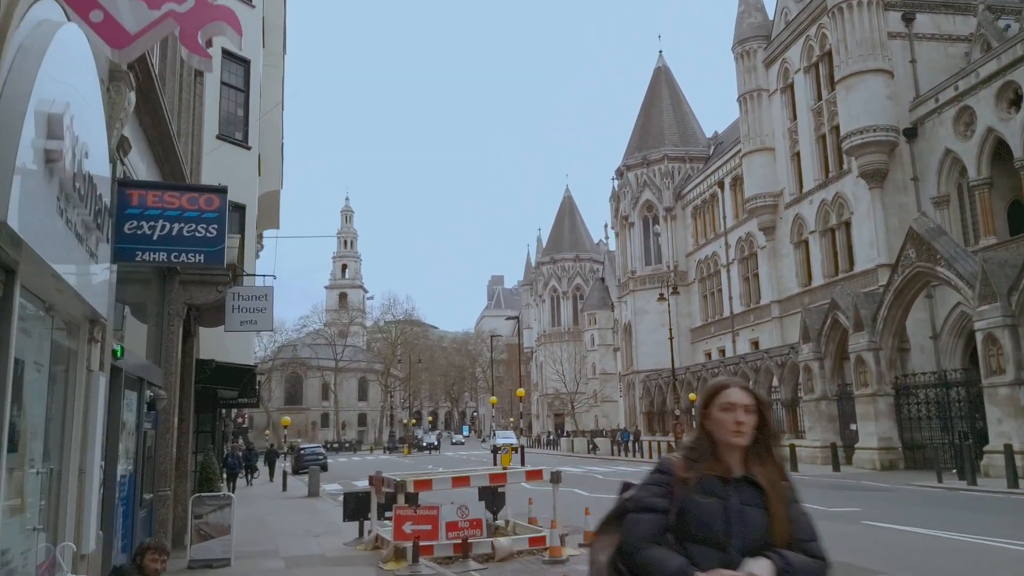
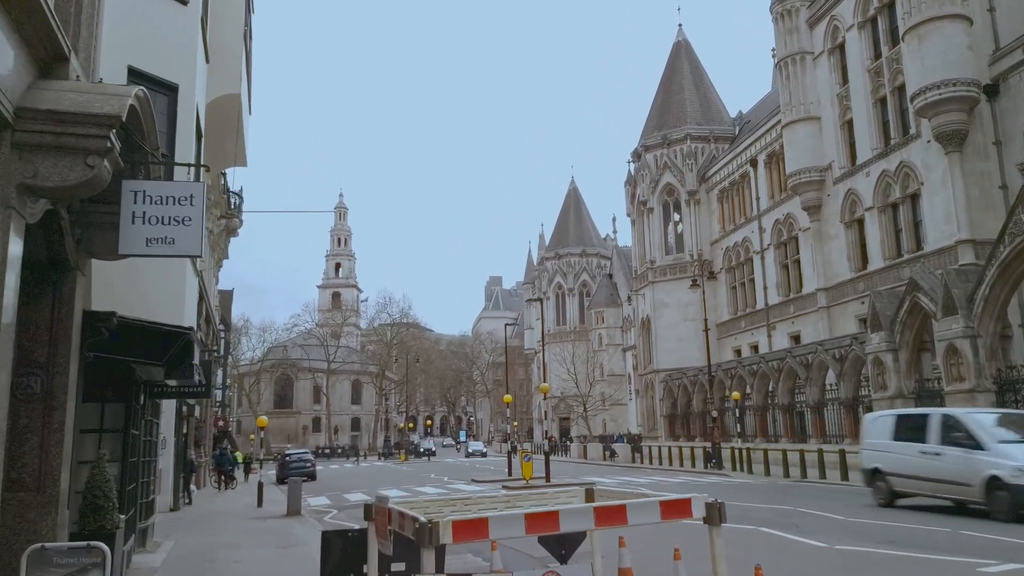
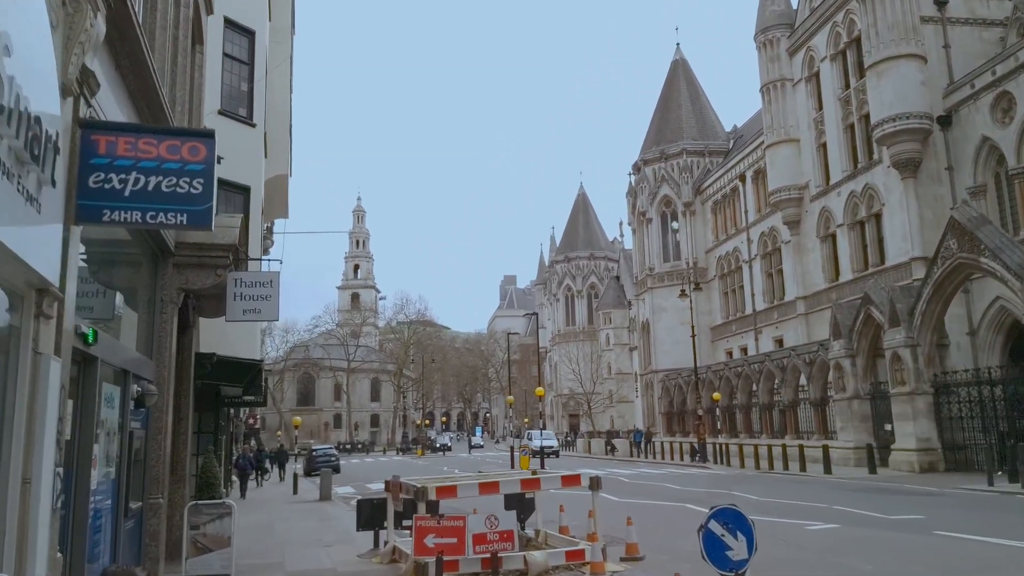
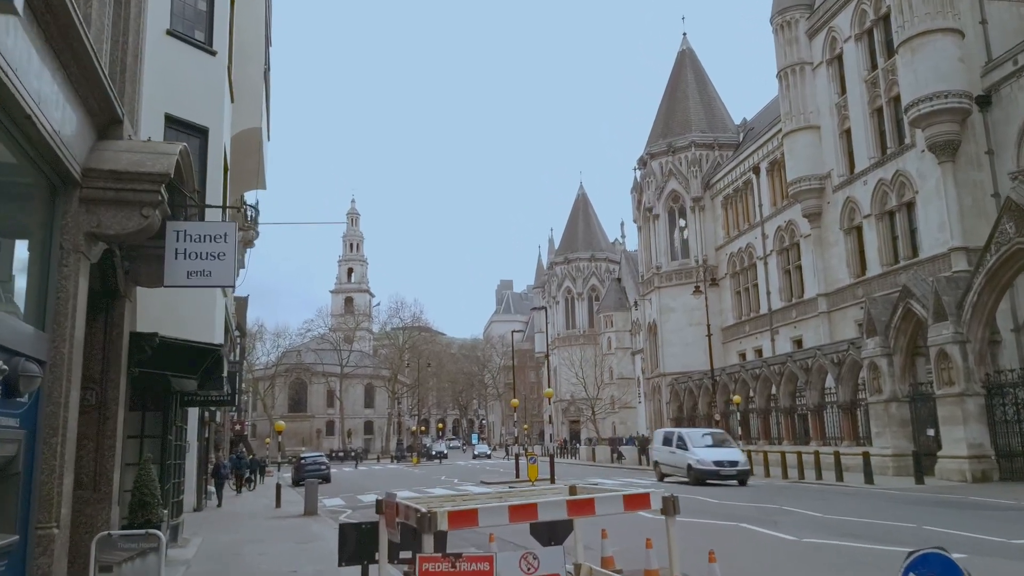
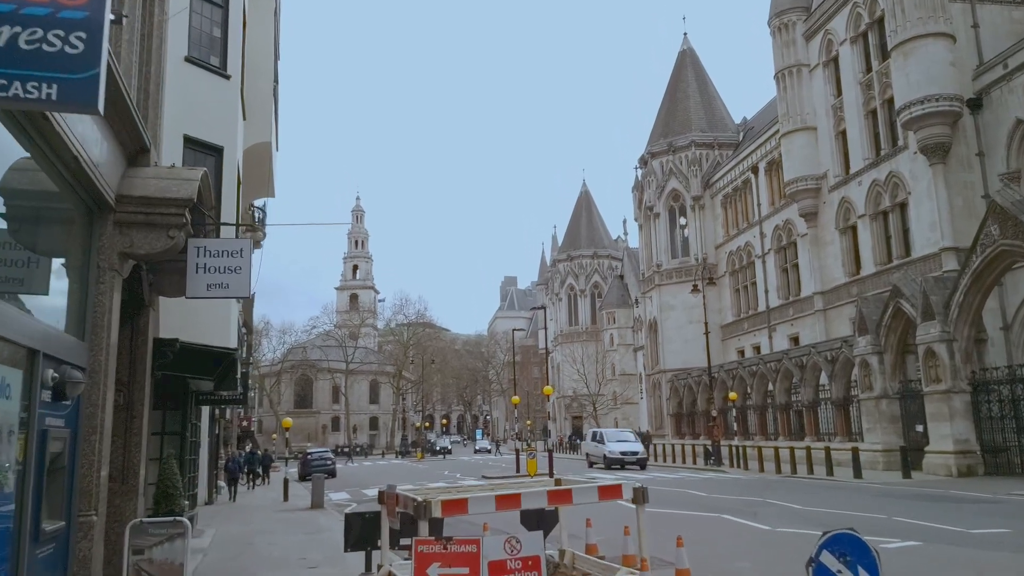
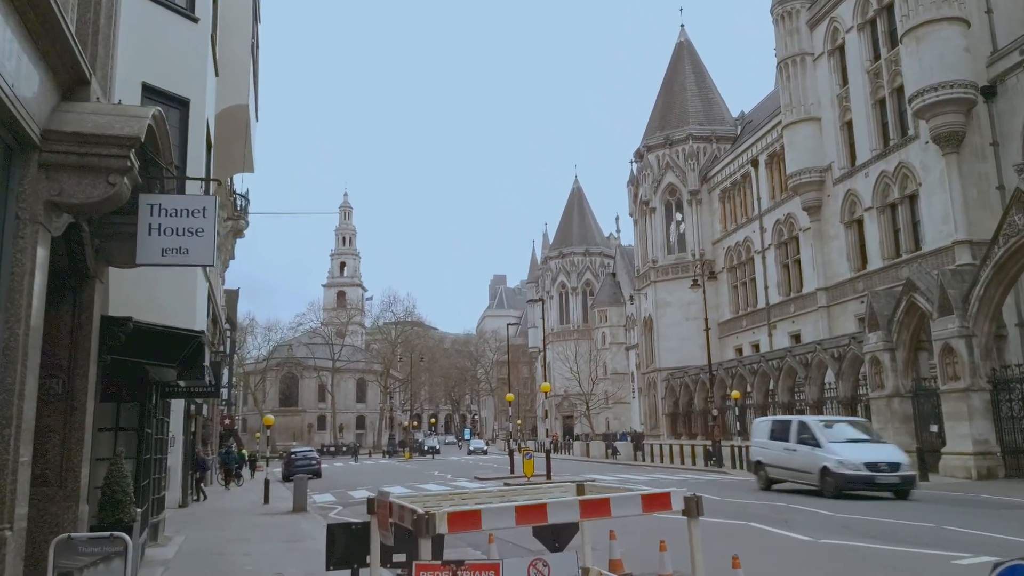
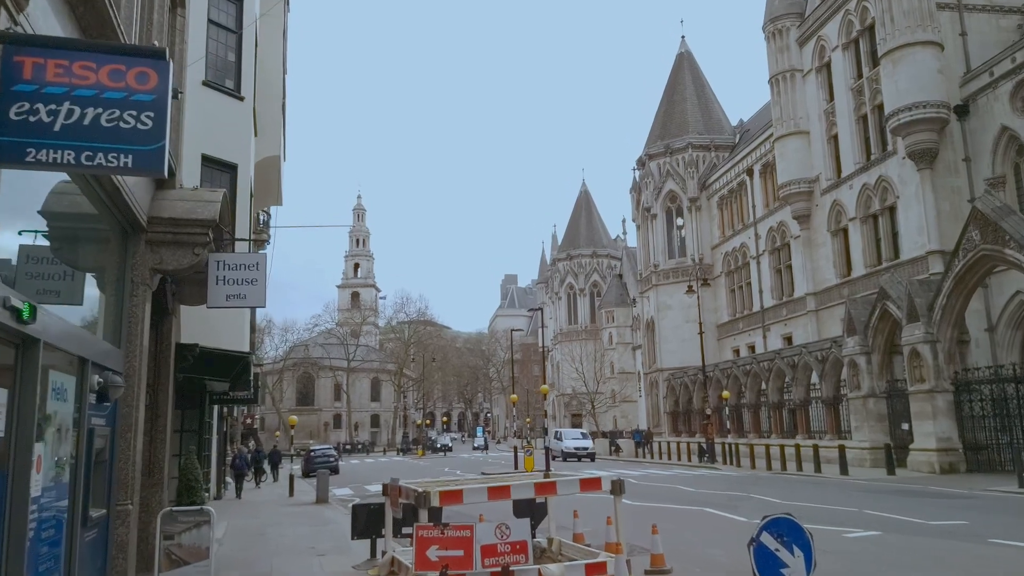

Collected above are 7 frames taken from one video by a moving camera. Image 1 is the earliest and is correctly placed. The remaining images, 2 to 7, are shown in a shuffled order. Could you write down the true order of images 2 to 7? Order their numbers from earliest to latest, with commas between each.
3, 7, 5, 4, 6, 2
